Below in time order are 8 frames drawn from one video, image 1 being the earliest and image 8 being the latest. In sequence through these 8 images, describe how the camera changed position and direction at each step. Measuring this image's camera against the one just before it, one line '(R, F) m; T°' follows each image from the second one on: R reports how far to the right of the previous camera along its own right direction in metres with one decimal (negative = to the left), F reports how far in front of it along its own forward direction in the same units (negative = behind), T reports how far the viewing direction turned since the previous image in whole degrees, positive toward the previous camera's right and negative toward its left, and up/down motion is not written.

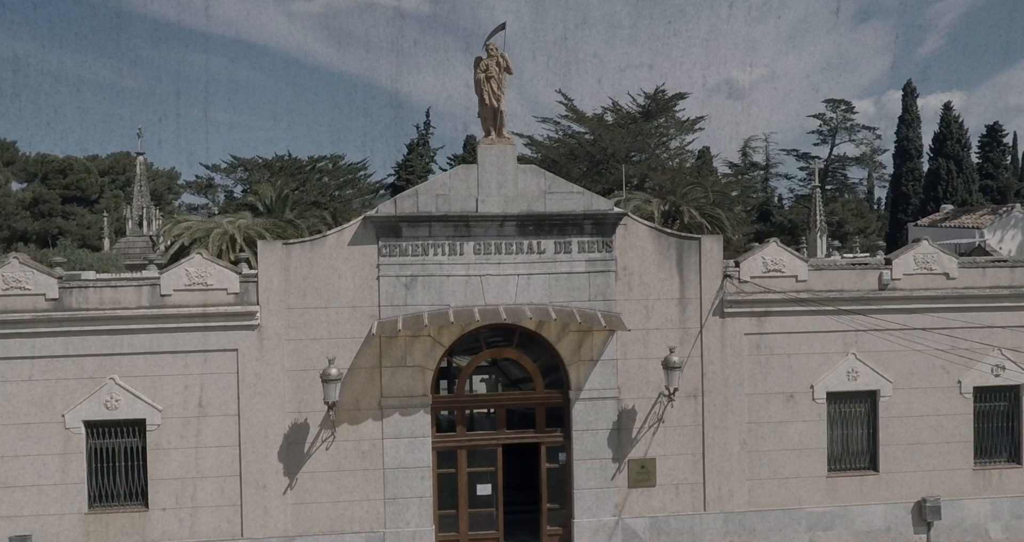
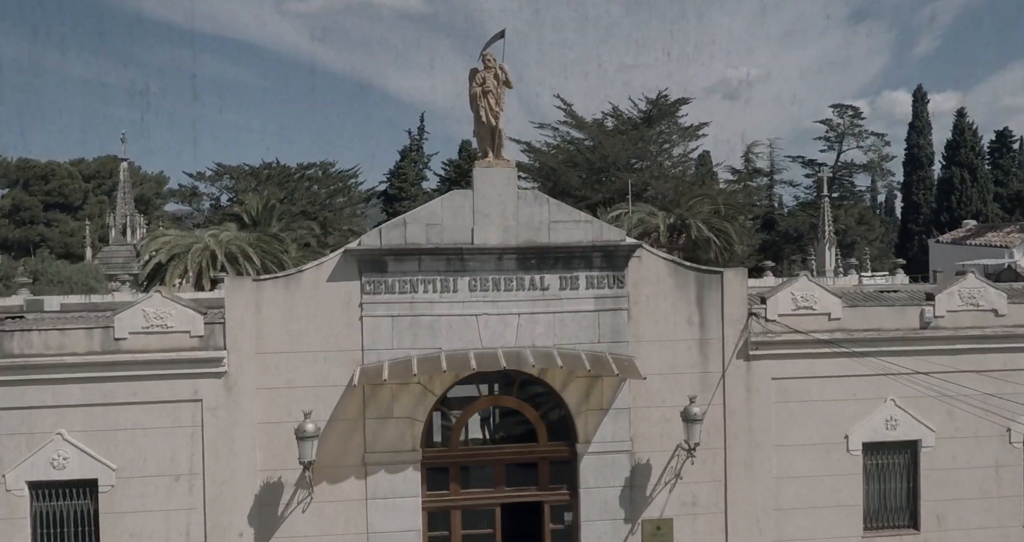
(-0.1, +1.7) m; 0°
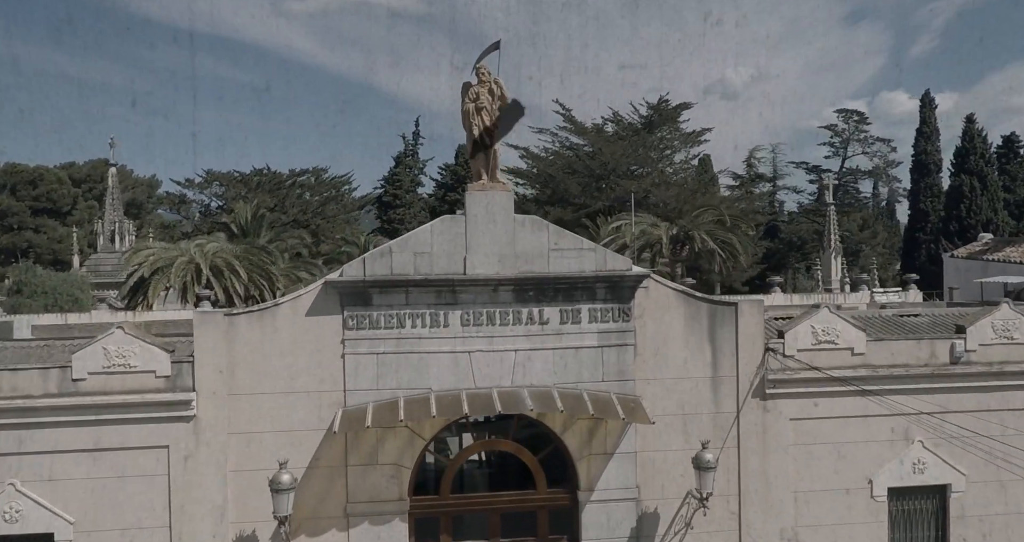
(0.0, +1.1) m; 0°
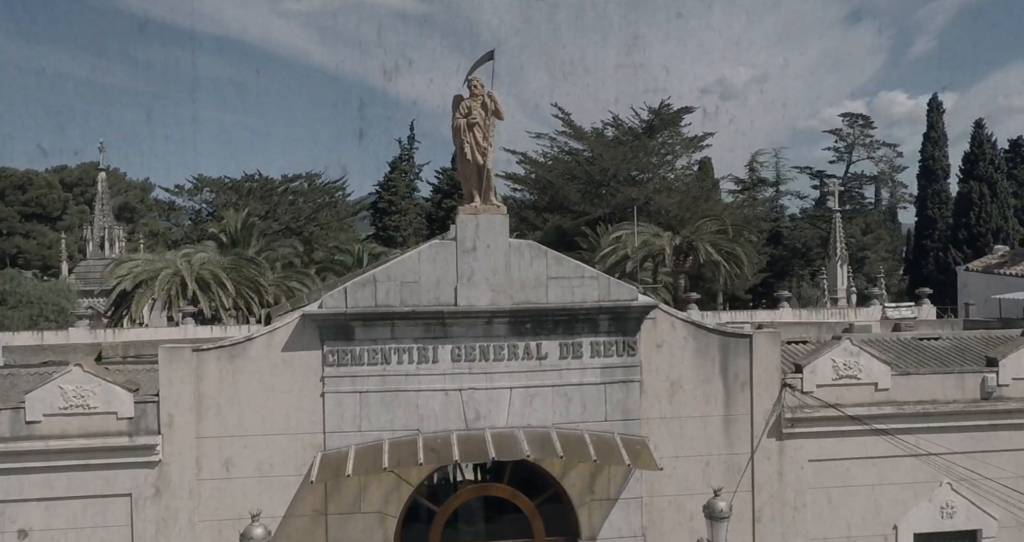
(0.0, +1.0) m; 0°
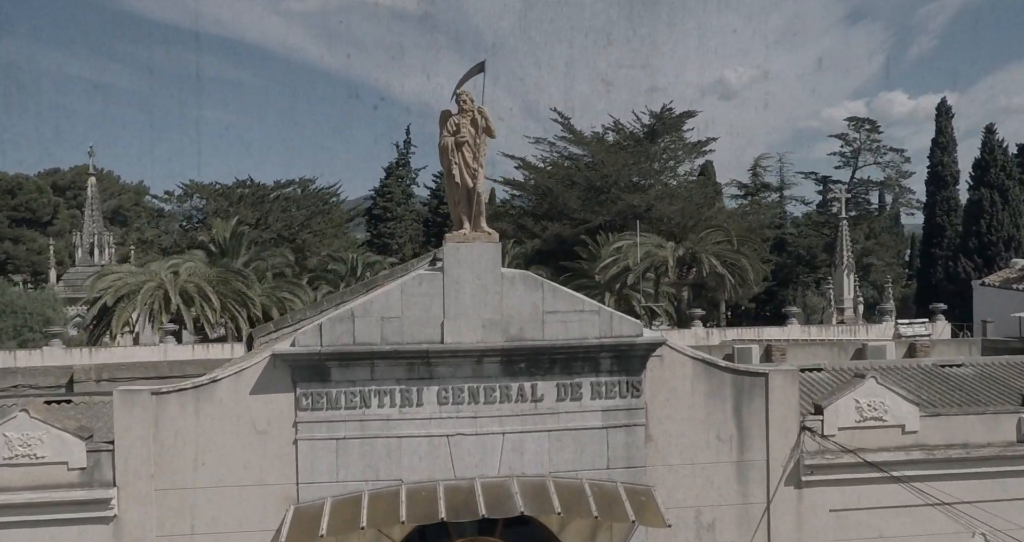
(+0.1, +1.0) m; 0°
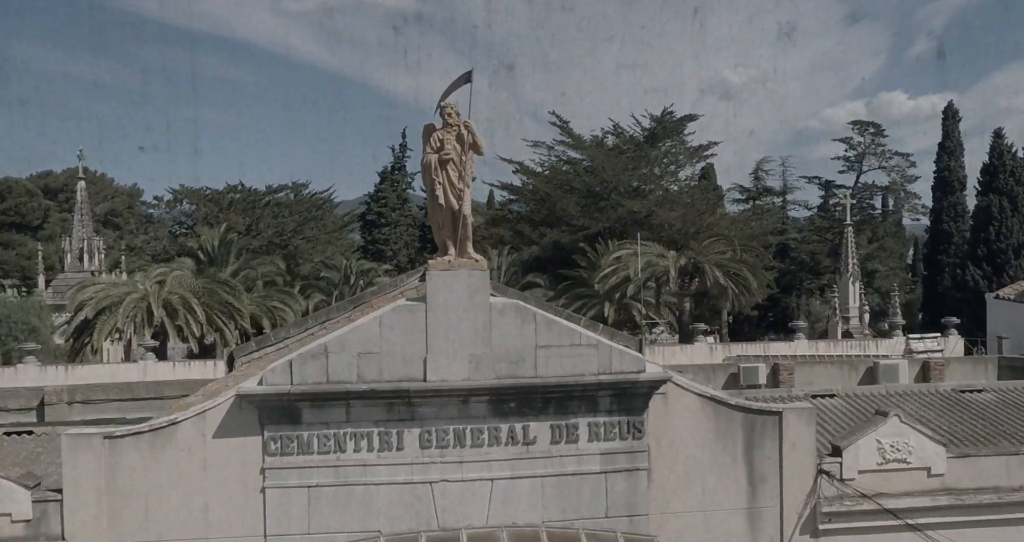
(+0.1, +0.9) m; 0°
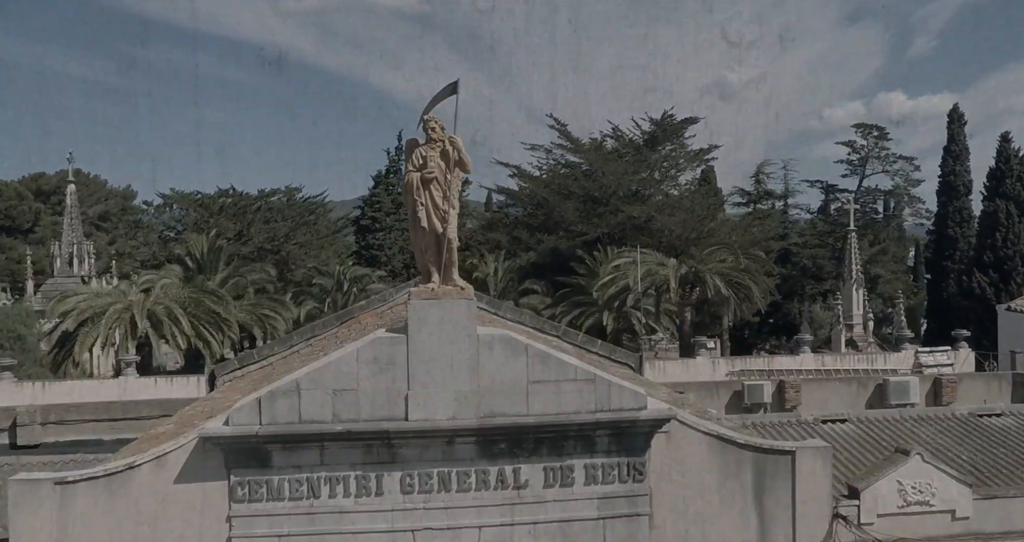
(+0.1, +0.8) m; 0°
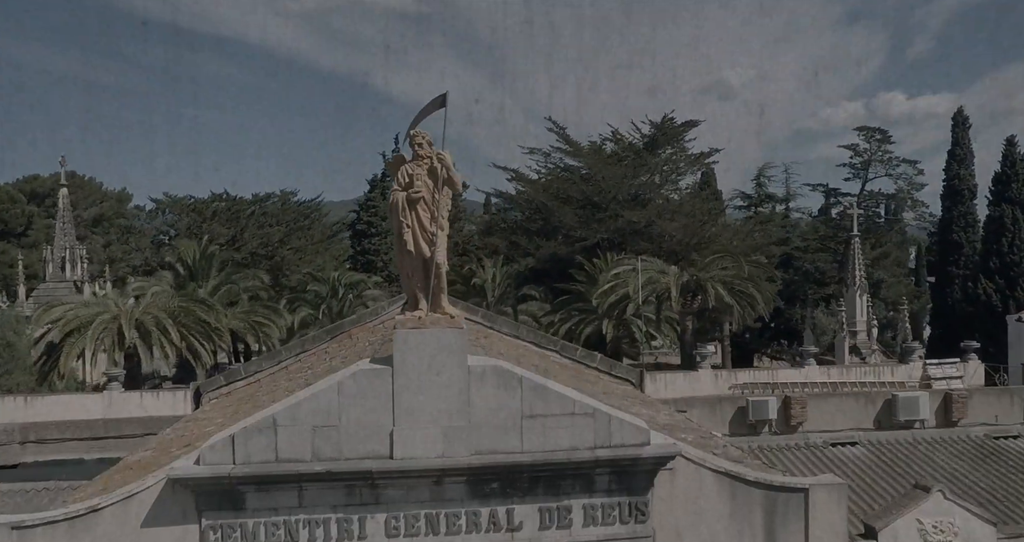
(+0.1, +0.6) m; 0°
